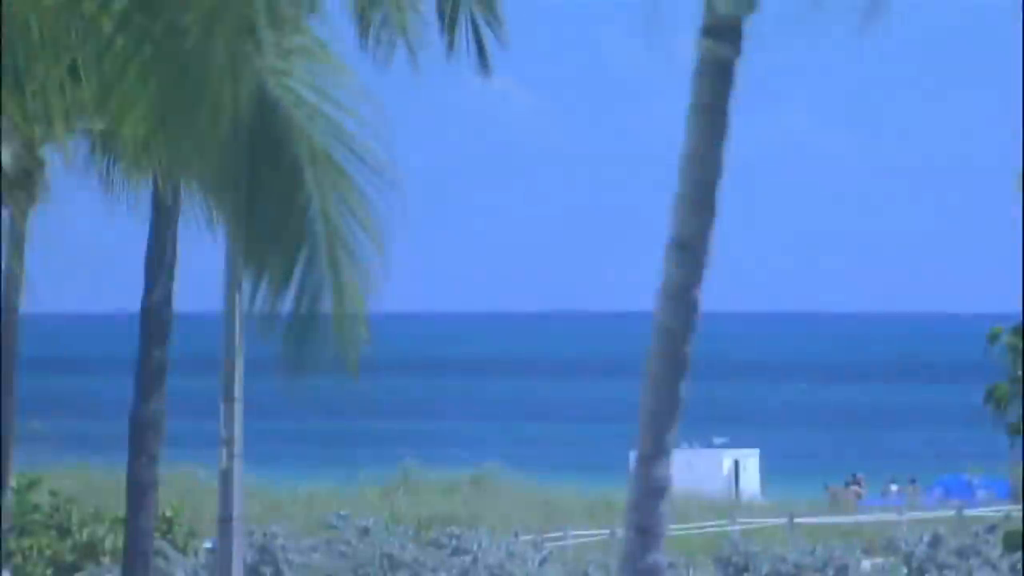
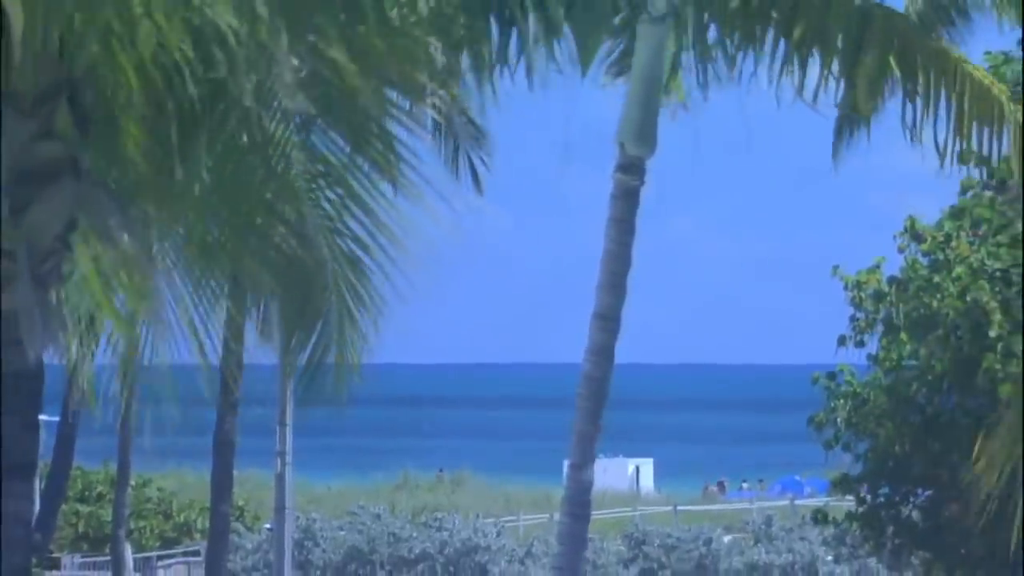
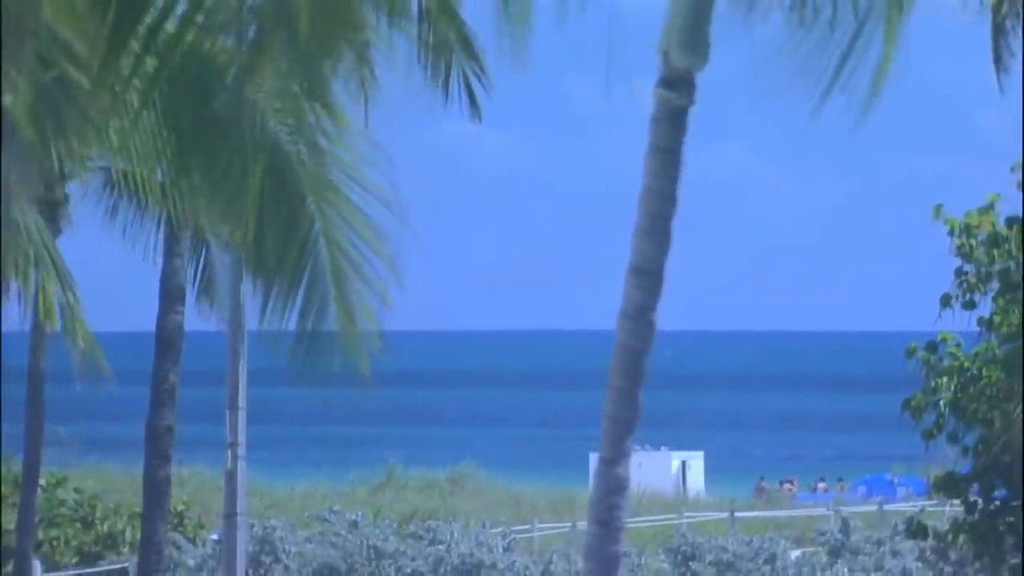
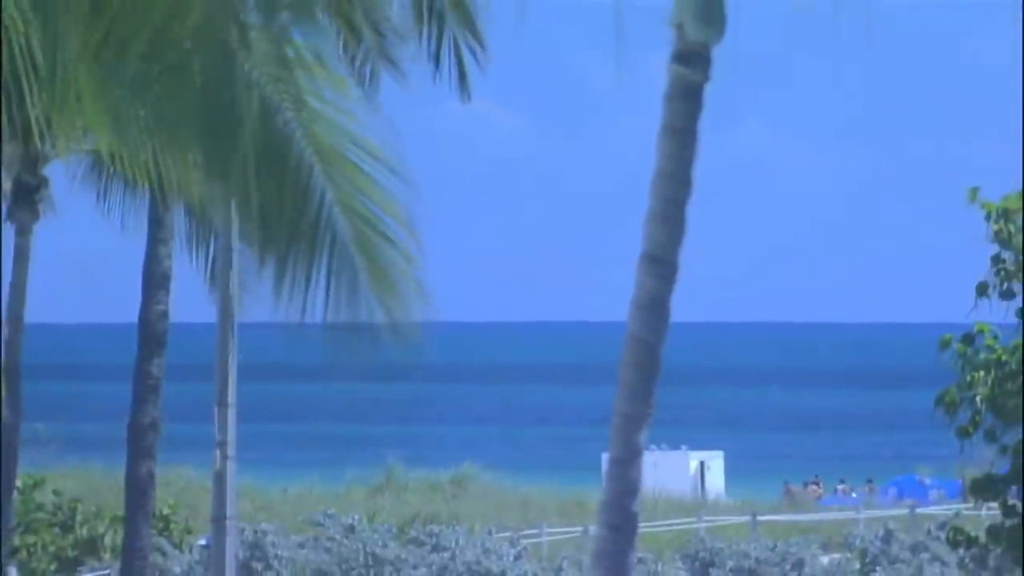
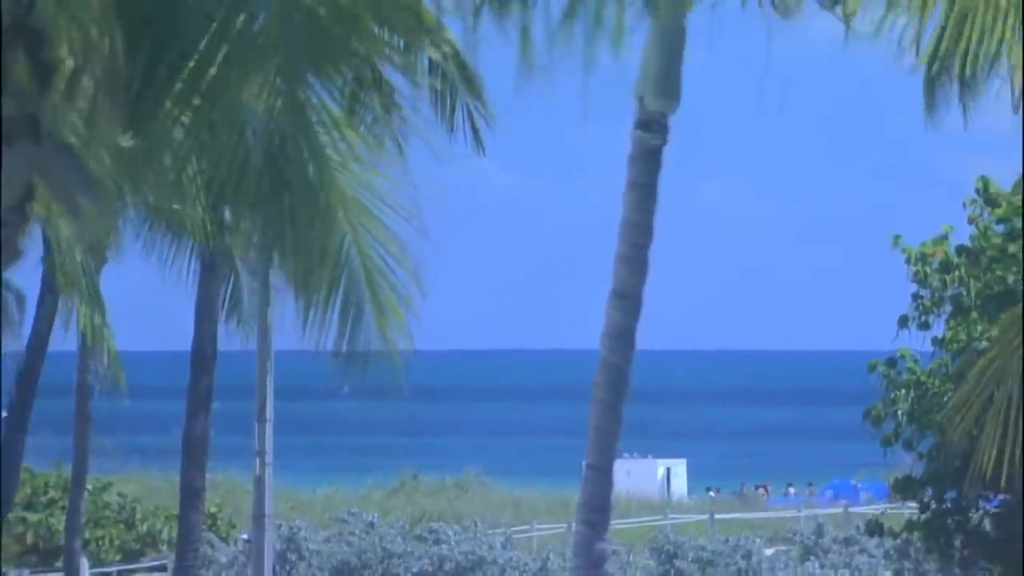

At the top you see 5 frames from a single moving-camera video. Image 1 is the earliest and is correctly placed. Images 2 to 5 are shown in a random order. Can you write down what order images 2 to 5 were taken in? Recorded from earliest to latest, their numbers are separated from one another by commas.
4, 3, 5, 2
